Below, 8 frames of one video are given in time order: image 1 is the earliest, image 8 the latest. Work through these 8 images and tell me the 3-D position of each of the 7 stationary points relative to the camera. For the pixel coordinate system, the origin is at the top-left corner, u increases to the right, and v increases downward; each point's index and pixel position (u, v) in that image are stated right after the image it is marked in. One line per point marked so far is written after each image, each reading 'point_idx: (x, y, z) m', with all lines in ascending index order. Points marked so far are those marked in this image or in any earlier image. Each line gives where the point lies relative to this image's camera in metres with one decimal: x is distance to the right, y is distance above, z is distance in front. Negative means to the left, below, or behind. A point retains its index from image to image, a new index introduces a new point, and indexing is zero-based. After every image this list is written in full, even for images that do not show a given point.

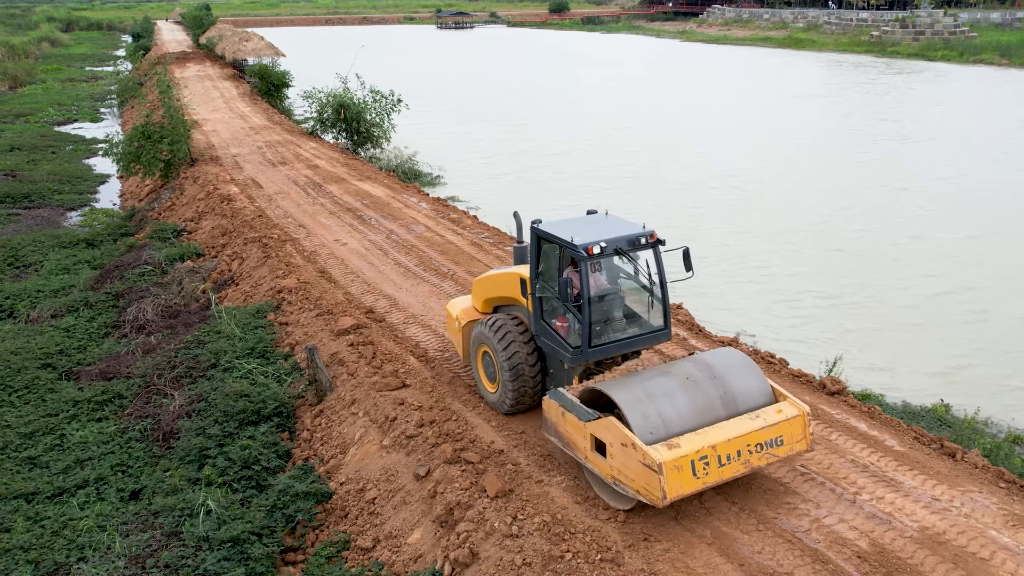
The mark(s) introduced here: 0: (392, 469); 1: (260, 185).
0: (-1.1, -1.6, +6.9) m
1: (-5.1, +2.1, +15.7) m
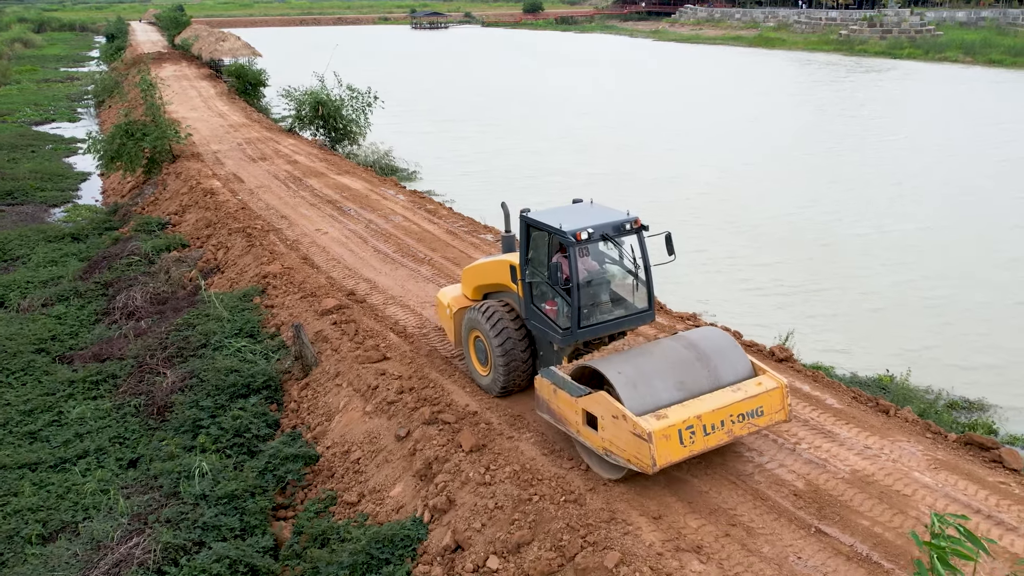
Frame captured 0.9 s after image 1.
0: (-1.3, -1.4, +7.5) m
1: (-5.6, +2.3, +16.1) m
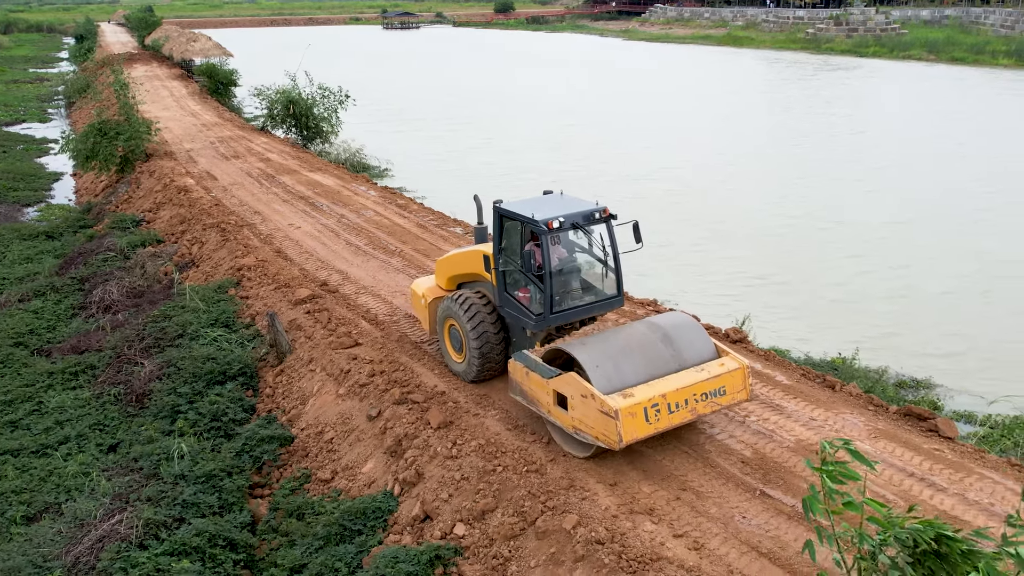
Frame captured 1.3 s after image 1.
0: (-1.7, -1.3, +7.8) m
1: (-6.2, +2.3, +16.3) m
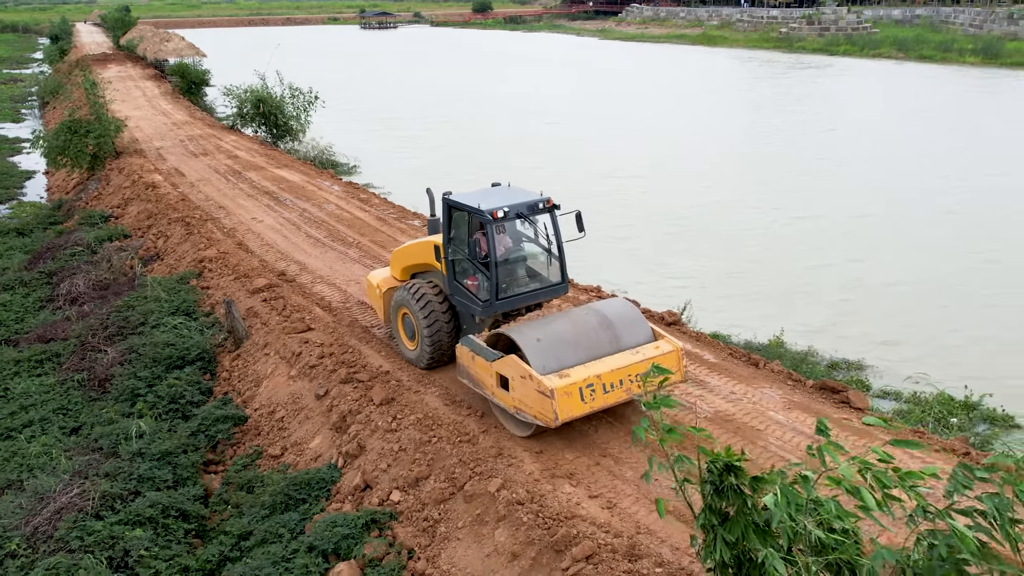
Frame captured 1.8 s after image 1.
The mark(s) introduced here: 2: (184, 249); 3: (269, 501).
0: (-2.3, -1.1, +8.2) m
1: (-7.1, +2.4, +16.7) m
2: (-5.2, +0.6, +12.3) m
3: (-2.2, -1.9, +7.0) m
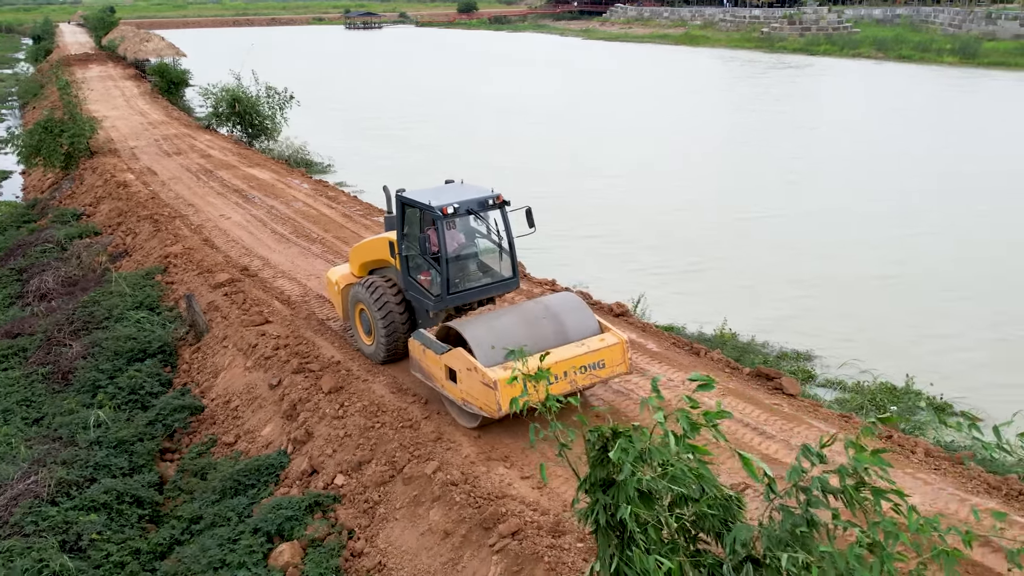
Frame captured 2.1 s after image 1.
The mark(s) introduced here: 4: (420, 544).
0: (-2.8, -1.0, +8.5) m
1: (-7.7, +2.5, +16.8) m
2: (-5.8, +0.7, +12.5) m
3: (-2.7, -1.9, +7.3) m
4: (-0.7, -2.0, +6.0) m
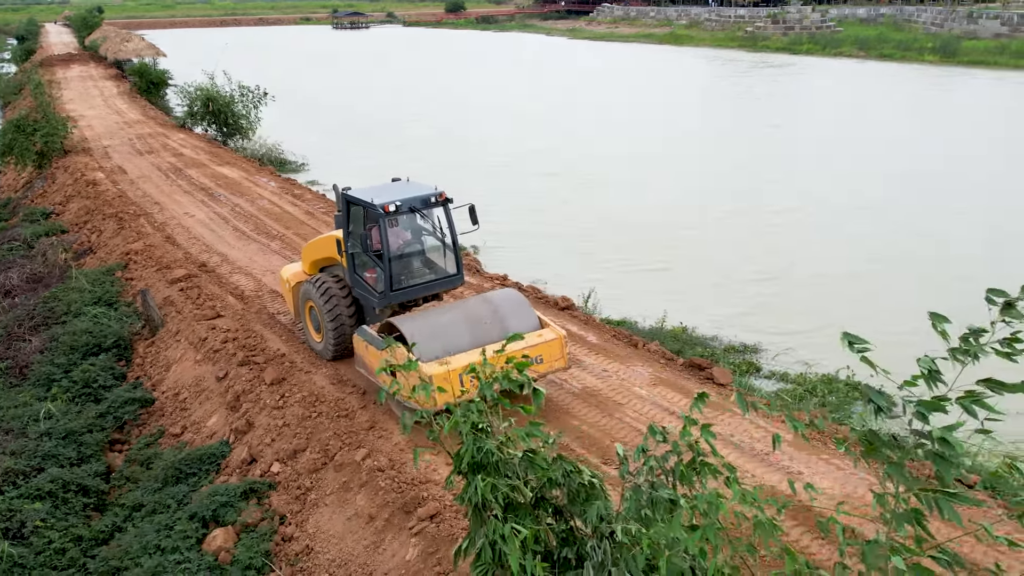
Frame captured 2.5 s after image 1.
0: (-3.5, -1.0, +8.7) m
1: (-8.5, +2.5, +17.0) m
2: (-6.5, +0.7, +12.7) m
3: (-3.4, -1.8, +7.5) m
4: (-1.3, -1.9, +6.2) m
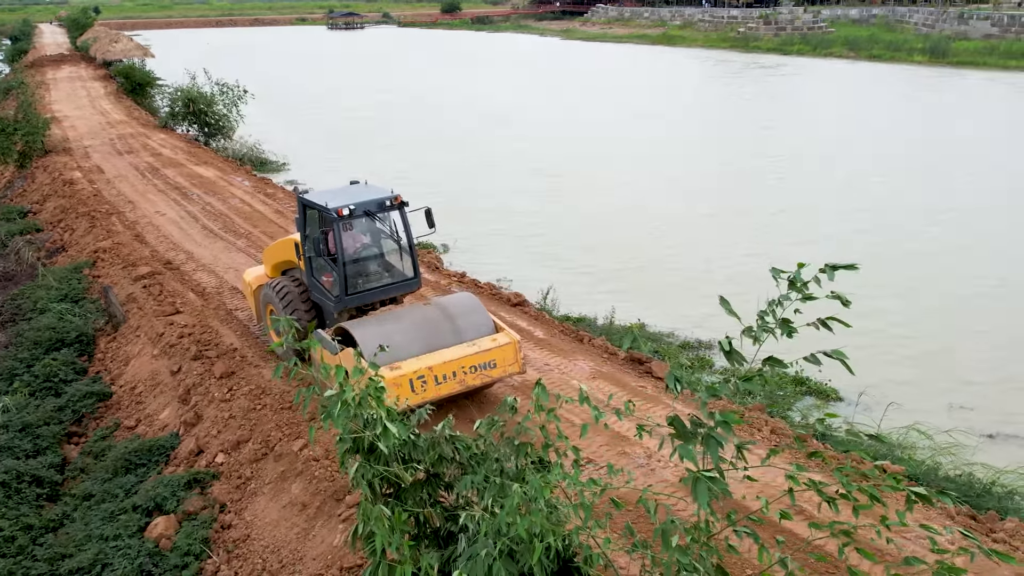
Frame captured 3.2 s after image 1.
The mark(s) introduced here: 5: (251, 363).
0: (-4.1, -0.9, +8.9) m
1: (-9.0, +2.6, +17.2) m
2: (-7.1, +0.8, +12.9) m
3: (-4.0, -1.8, +7.7) m
4: (-1.9, -1.9, +6.4) m
5: (-2.8, -0.8, +8.4) m
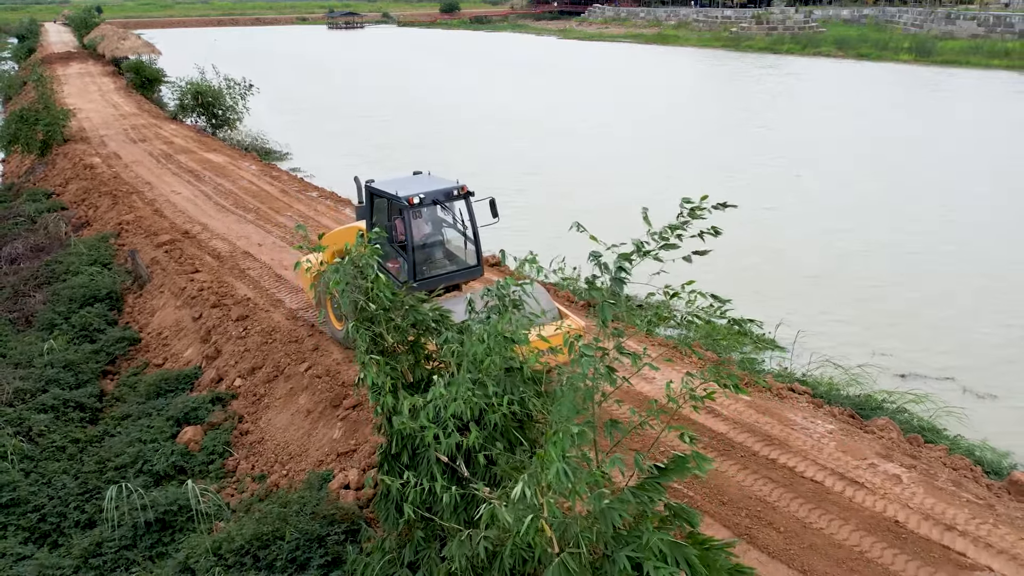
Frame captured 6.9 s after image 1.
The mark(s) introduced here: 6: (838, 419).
0: (-4.4, -0.4, +10.2) m
1: (-9.4, +3.1, +18.6) m
2: (-7.4, +1.3, +14.2) m
3: (-4.3, -1.2, +9.0) m
4: (-2.2, -1.3, +7.8) m
5: (-3.1, -0.3, +9.8) m
6: (+3.1, -1.2, +7.3) m
